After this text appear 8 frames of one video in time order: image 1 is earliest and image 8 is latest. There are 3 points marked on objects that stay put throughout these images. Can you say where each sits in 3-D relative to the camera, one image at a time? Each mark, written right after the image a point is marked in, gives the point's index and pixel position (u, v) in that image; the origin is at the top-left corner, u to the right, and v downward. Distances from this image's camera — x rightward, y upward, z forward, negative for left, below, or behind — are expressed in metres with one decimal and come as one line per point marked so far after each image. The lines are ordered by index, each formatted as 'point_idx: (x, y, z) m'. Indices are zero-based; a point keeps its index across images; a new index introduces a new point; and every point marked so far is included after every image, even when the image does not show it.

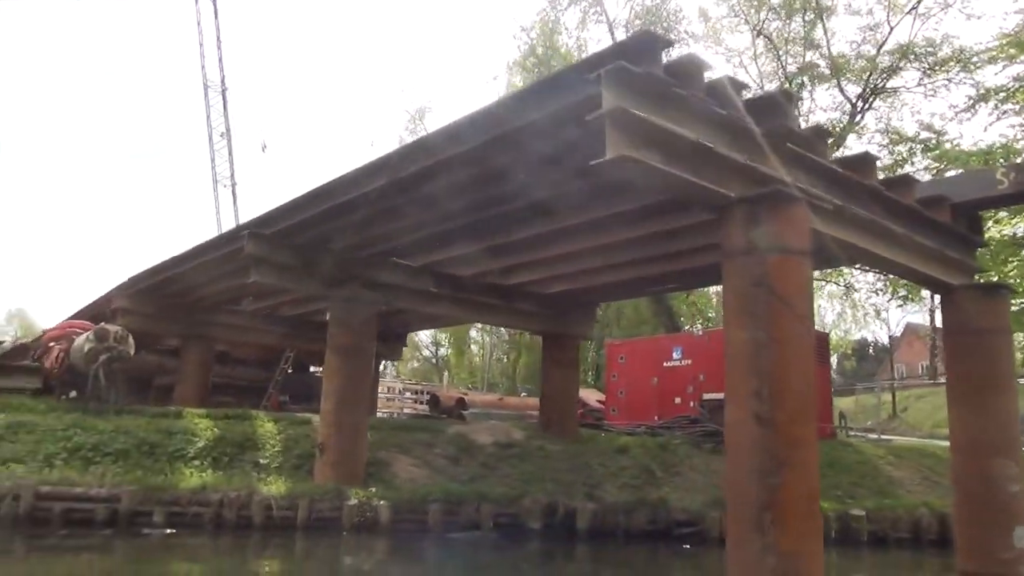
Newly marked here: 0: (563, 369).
0: (+1.0, -1.5, +15.0) m
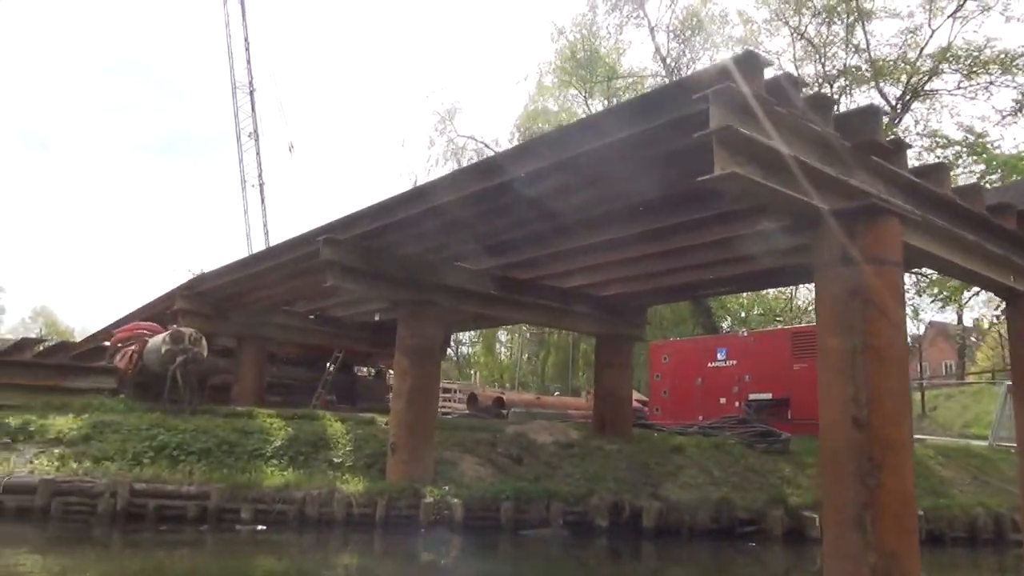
0: (+2.0, -1.6, +15.3) m
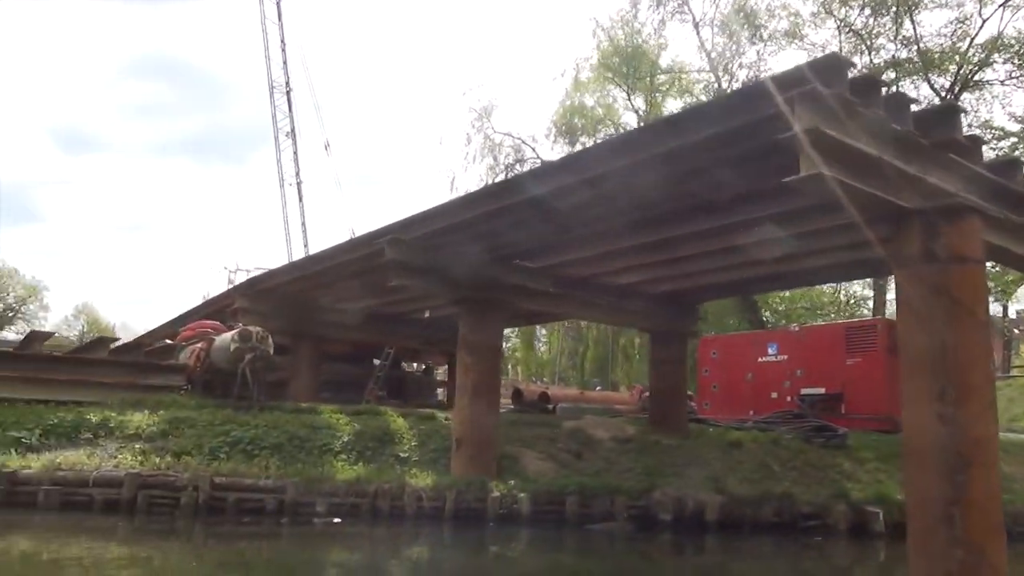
0: (+3.1, -1.5, +15.4) m
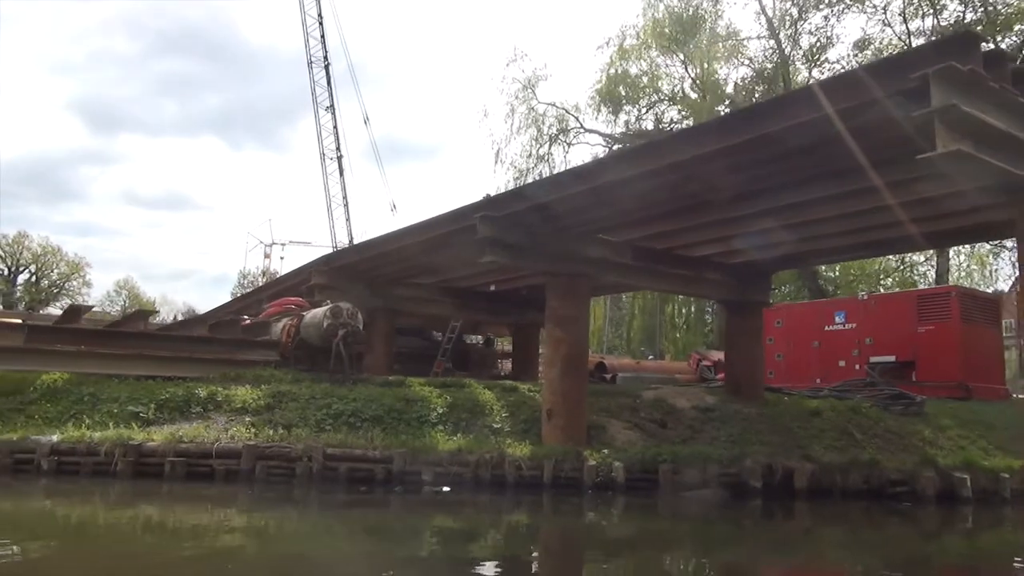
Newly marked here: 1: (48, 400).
0: (+4.6, -0.9, +15.6) m
1: (-7.0, -1.7, +12.0) m
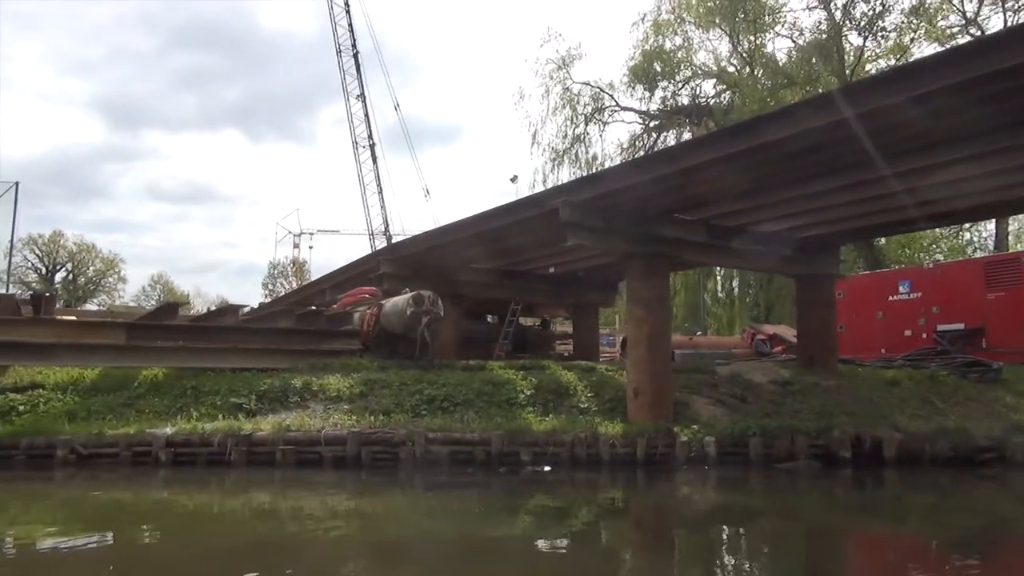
0: (+6.1, -0.4, +15.7) m
1: (-5.6, -1.7, +12.4) m
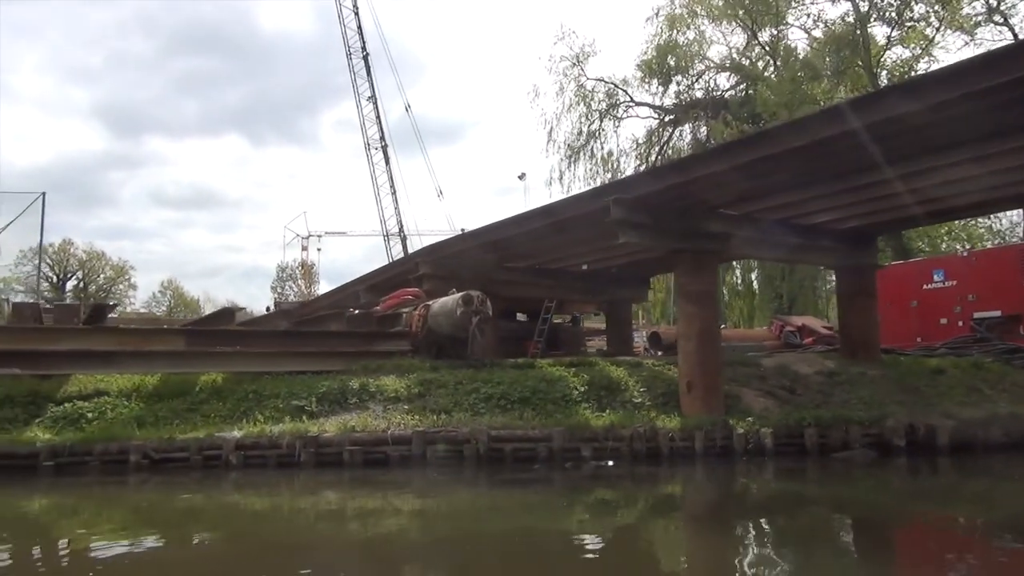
0: (+7.0, -0.2, +15.8) m
1: (-4.7, -1.8, +12.6) m
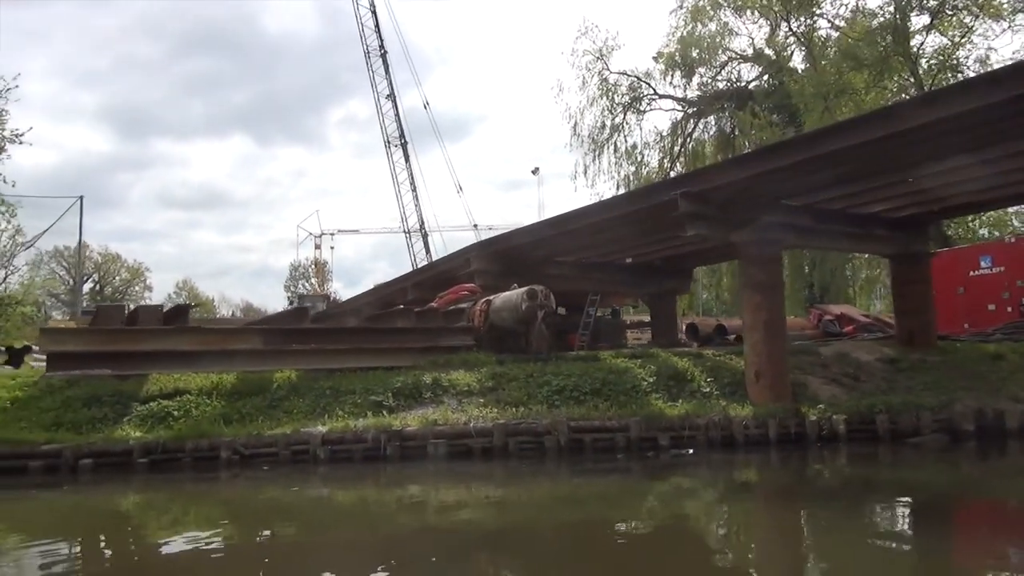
0: (+8.1, 0.0, +16.0) m
1: (-3.6, -1.7, +12.9) m
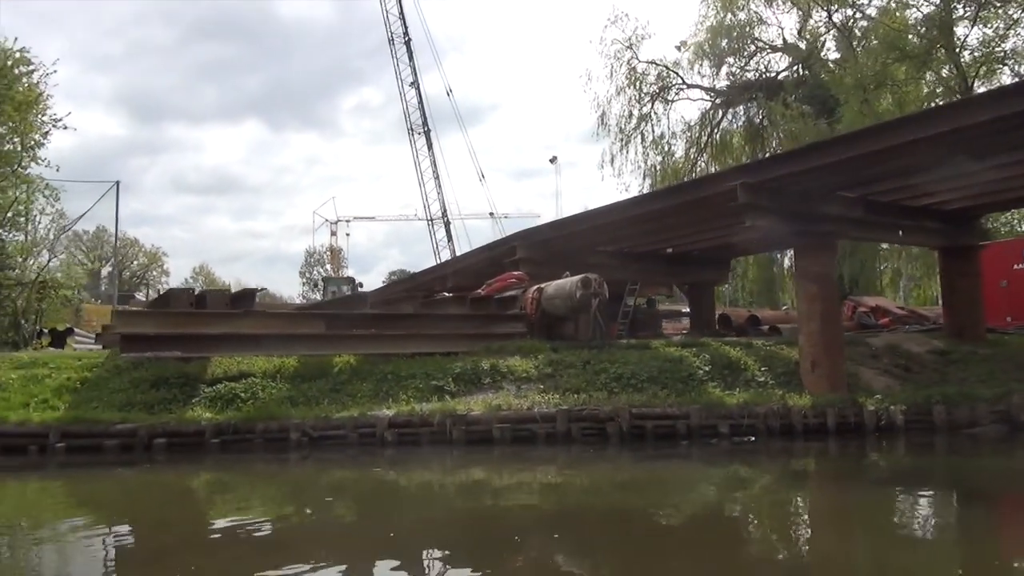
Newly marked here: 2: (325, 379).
0: (+9.1, +0.2, +16.0) m
1: (-2.6, -1.5, +13.1) m
2: (-3.1, -1.5, +13.1) m
